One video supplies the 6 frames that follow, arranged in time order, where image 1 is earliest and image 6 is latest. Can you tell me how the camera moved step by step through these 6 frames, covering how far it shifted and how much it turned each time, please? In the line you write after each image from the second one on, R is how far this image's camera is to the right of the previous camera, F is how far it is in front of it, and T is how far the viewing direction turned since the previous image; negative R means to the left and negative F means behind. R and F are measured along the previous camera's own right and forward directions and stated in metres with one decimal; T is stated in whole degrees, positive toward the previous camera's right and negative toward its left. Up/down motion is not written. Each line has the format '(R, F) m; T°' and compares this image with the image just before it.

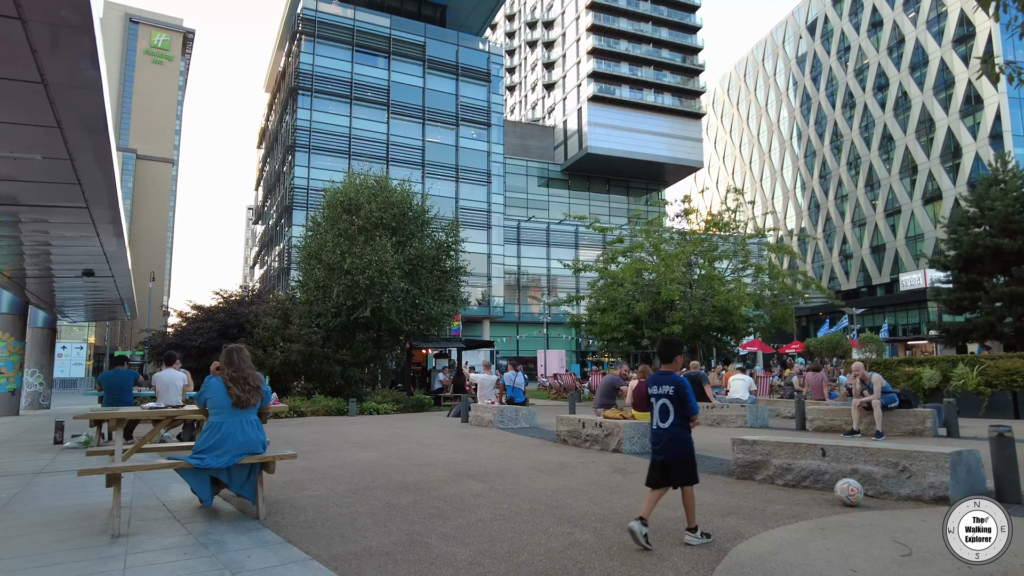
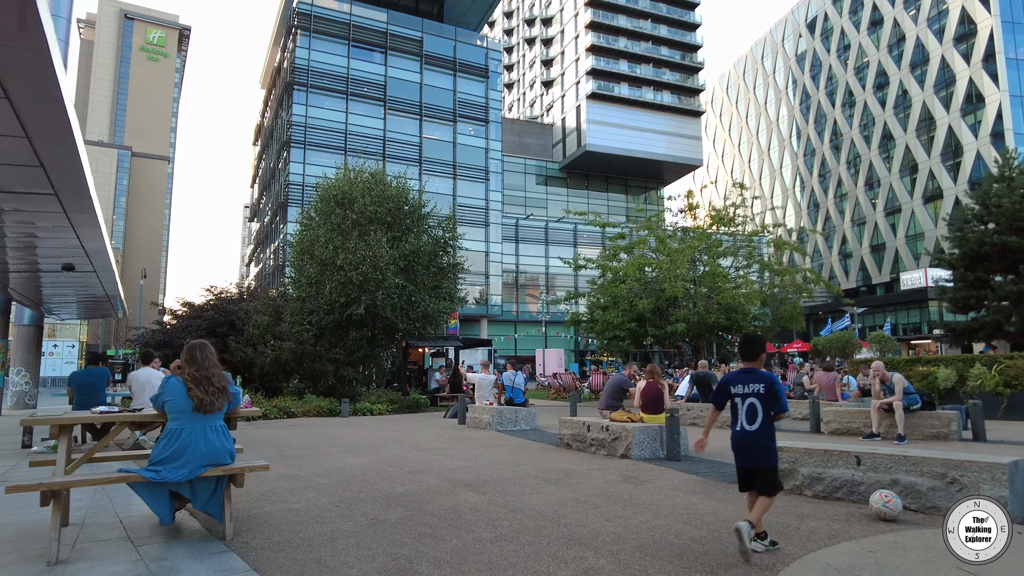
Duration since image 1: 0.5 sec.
(0.0, +0.7) m; 0°
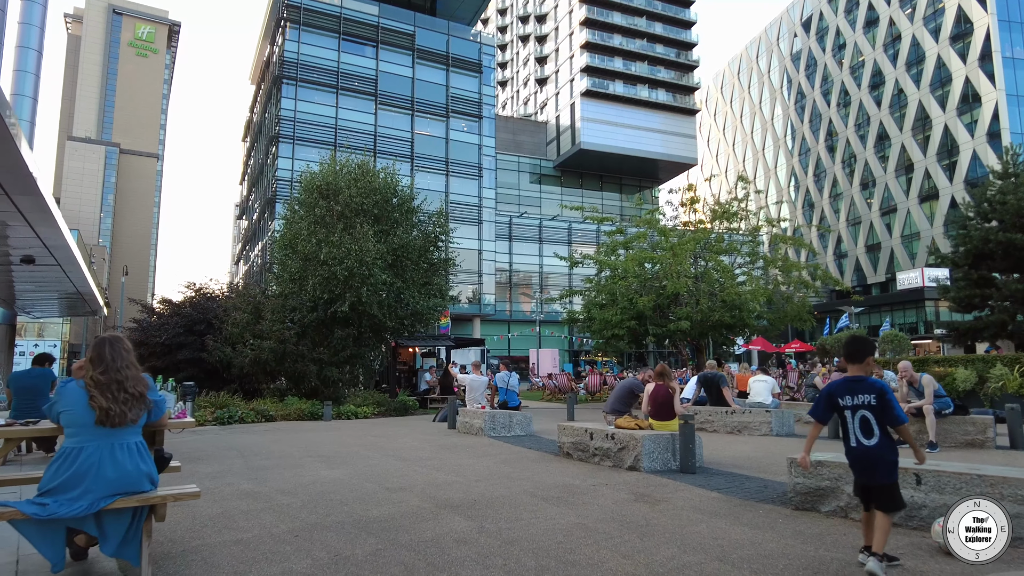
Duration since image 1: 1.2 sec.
(0.0, +1.1) m; +1°
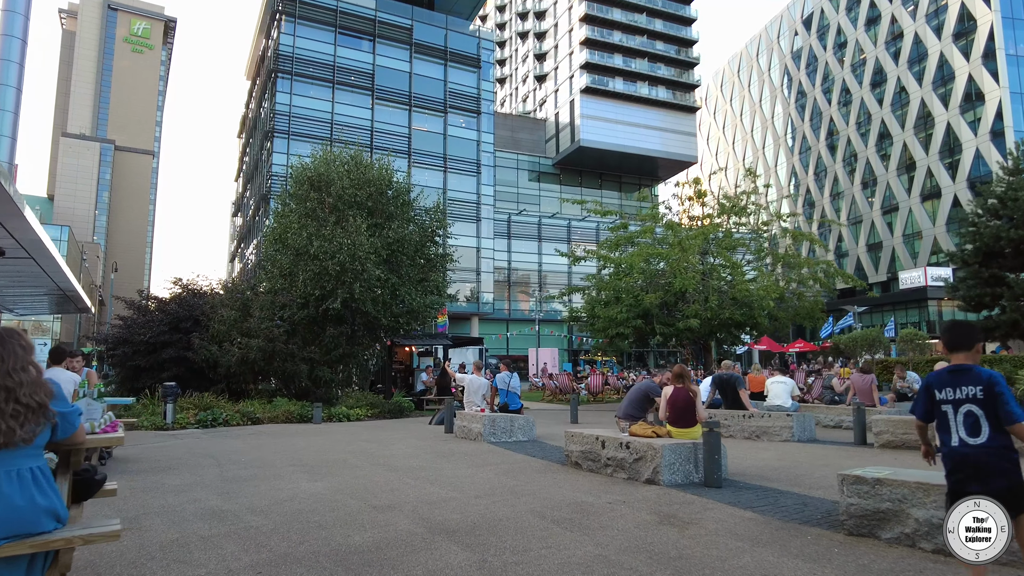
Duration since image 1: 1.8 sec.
(-0.1, +0.9) m; 0°
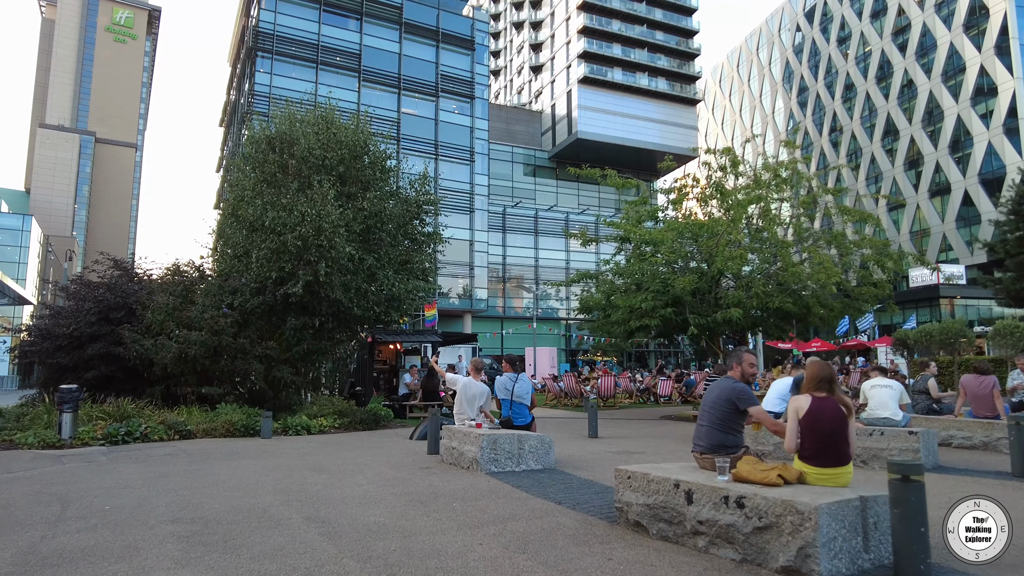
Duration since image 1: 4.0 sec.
(-0.2, +3.5) m; +1°
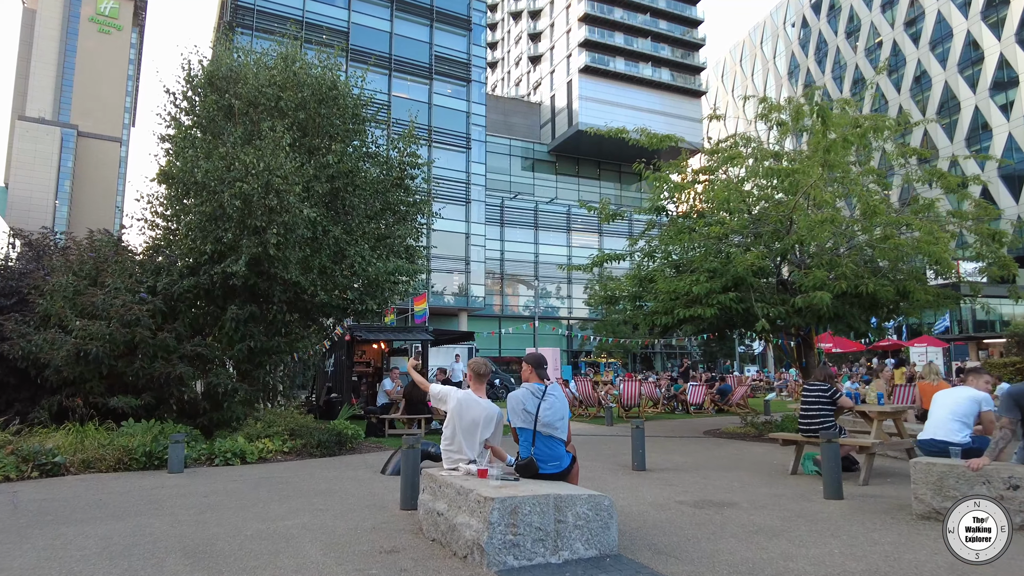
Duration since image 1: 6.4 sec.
(-0.3, +3.8) m; 0°
